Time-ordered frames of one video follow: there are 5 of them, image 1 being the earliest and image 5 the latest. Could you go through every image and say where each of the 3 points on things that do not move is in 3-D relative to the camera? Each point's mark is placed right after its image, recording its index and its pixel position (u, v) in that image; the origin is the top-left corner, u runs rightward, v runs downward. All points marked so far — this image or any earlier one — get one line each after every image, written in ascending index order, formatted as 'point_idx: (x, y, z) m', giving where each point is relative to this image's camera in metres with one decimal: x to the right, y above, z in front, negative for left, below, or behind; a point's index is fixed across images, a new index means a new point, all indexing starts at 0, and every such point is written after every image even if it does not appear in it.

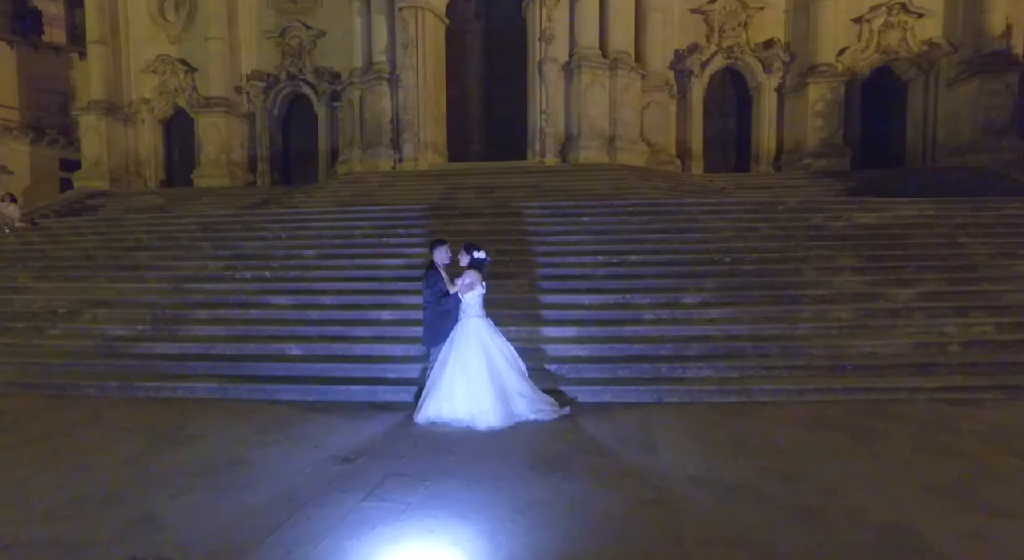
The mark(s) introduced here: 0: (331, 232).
0: (-2.4, +0.6, +8.2) m
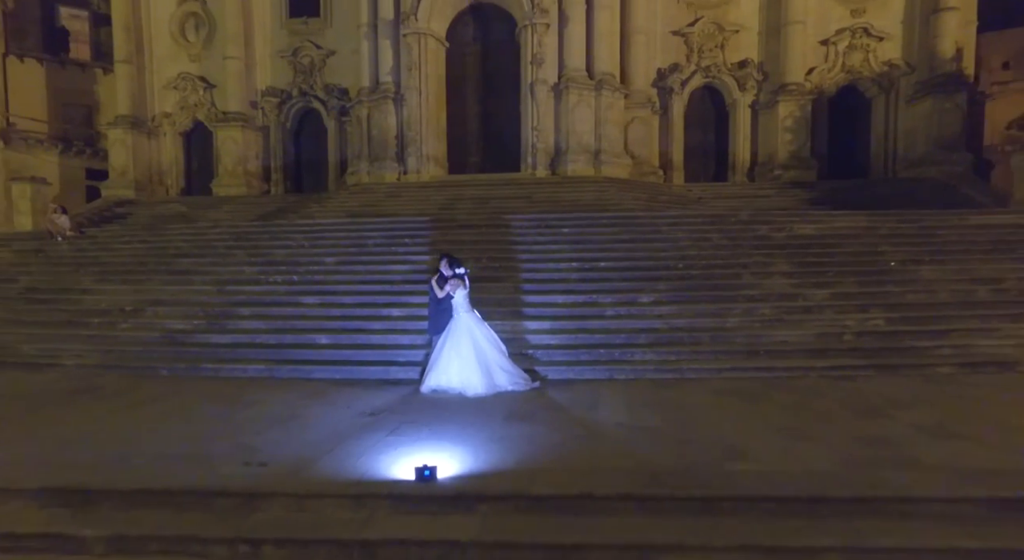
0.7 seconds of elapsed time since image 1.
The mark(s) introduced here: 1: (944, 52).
0: (-2.5, +0.6, +9.6) m
1: (+10.5, +5.6, +15.3) m
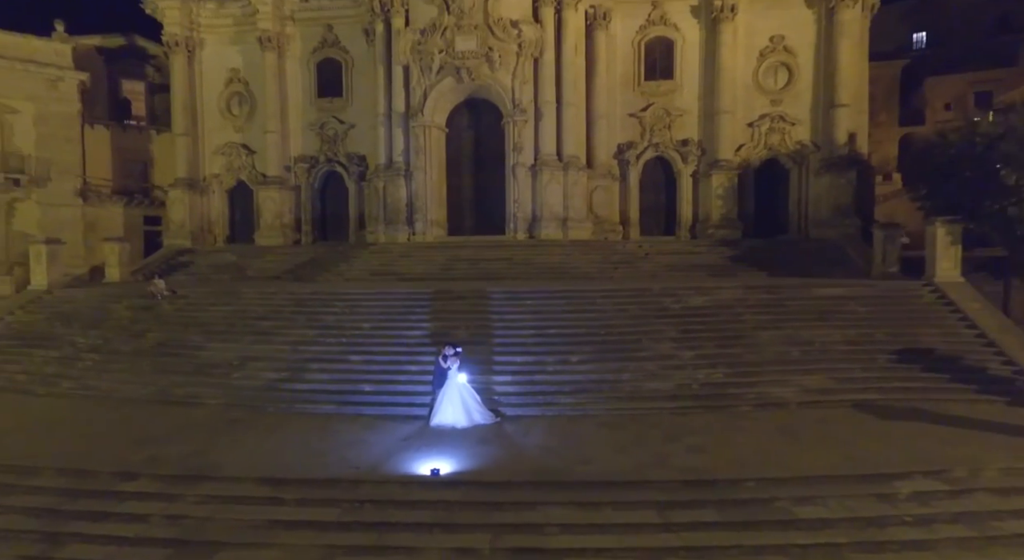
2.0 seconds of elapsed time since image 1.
0: (-2.9, -0.6, +13.6) m
1: (+10.1, +4.4, +19.3) m
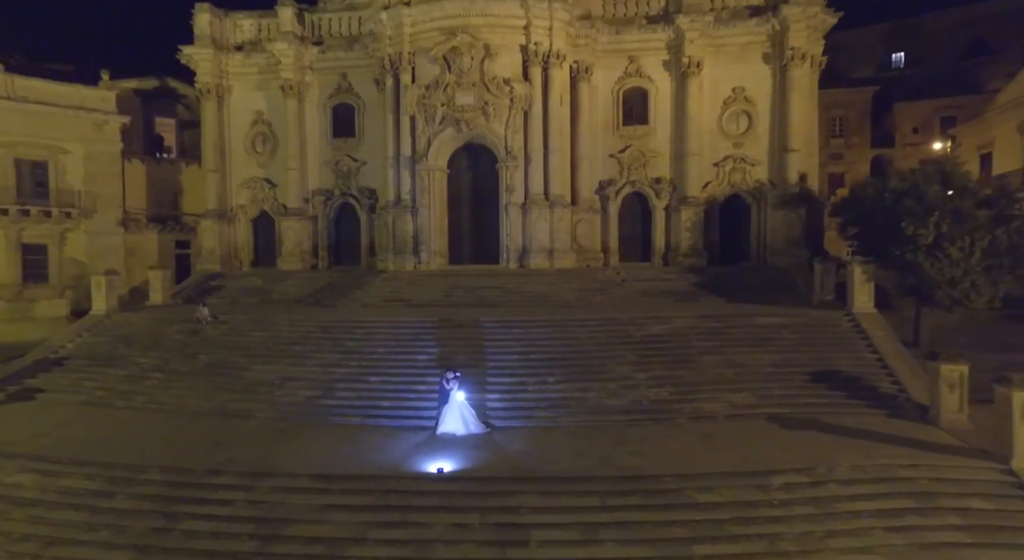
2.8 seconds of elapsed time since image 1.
0: (-3.2, -1.4, +16.4) m
1: (+9.9, +3.6, +22.0) m
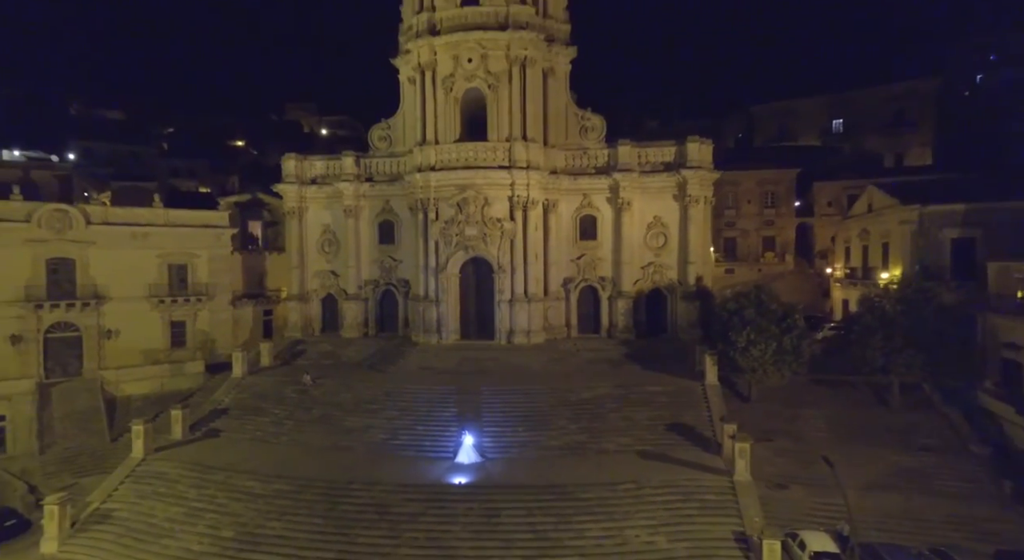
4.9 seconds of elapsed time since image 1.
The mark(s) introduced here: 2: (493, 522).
0: (-3.7, -5.1, +27.2) m
1: (+9.4, 0.0, +32.8) m
2: (-0.6, -7.4, +19.2) m
